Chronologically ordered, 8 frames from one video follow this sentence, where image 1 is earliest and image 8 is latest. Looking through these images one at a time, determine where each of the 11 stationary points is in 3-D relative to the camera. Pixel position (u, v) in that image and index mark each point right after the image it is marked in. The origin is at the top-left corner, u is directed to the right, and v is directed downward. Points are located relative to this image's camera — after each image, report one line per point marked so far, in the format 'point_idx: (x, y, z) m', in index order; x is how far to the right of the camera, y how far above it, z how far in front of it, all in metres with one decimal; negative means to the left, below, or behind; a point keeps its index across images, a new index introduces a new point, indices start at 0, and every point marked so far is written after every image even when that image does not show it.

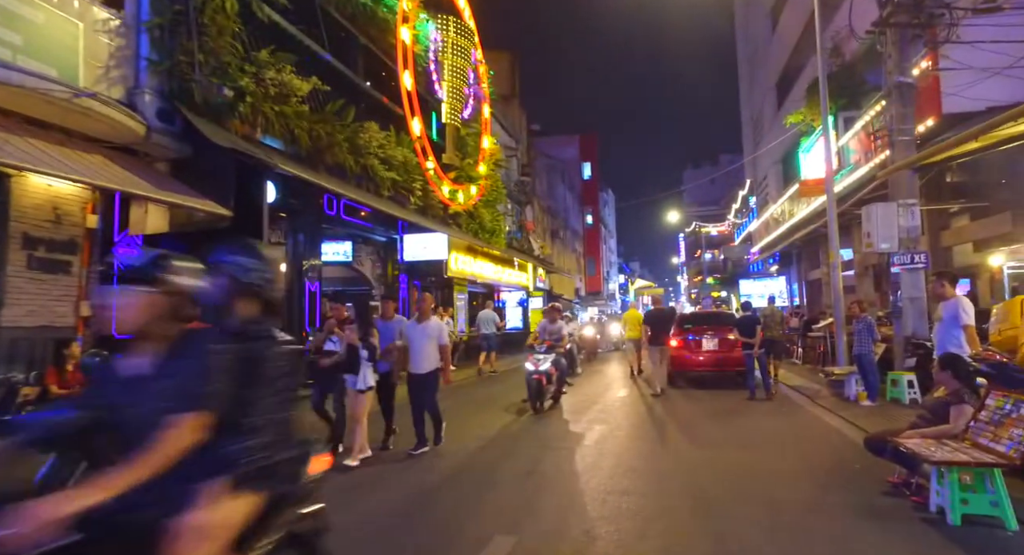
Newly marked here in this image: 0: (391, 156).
0: (-2.7, +2.7, +14.6) m
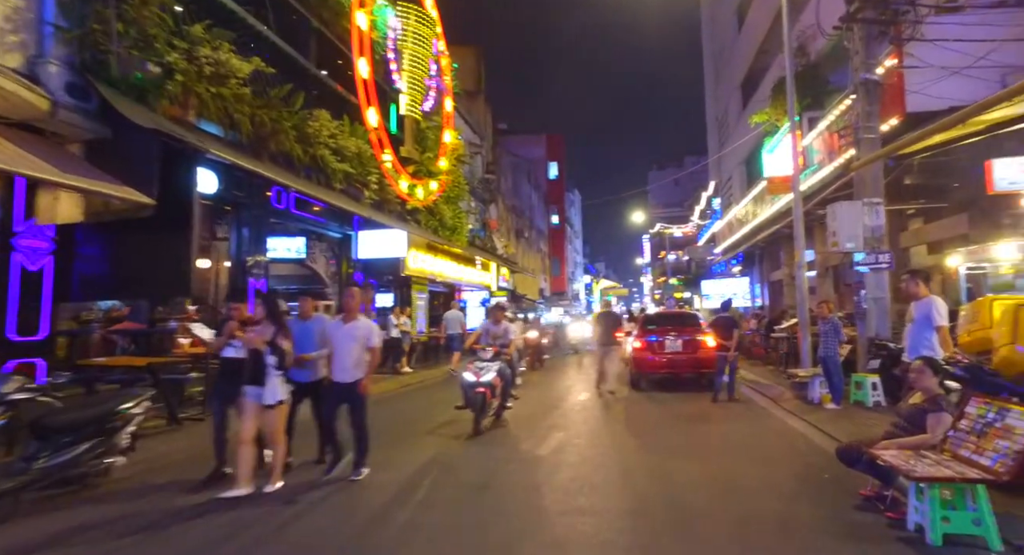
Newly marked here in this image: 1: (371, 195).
0: (-3.6, +2.8, +13.9) m
1: (-3.4, +2.0, +16.1) m
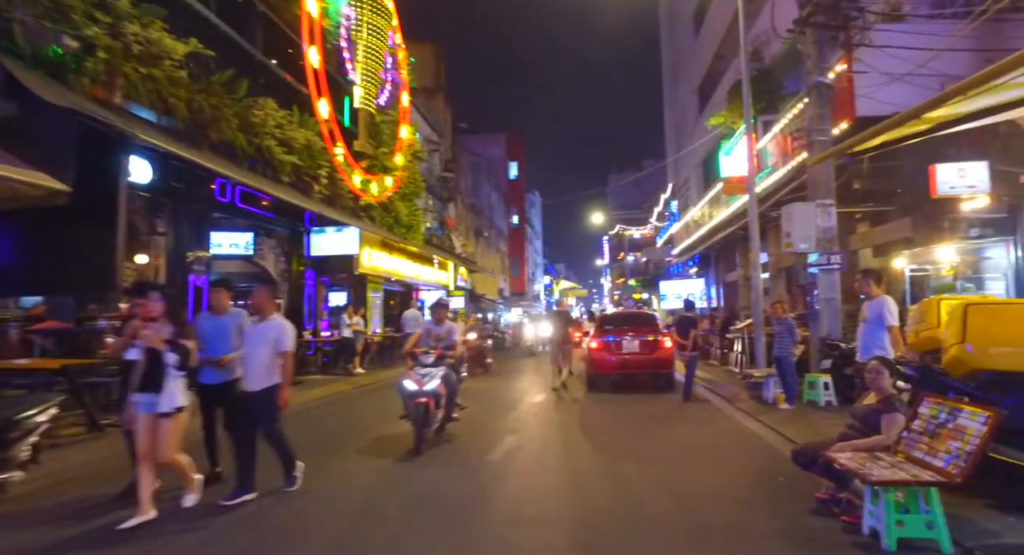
0: (-4.5, +2.8, +13.3) m
1: (-4.5, +2.1, +15.6) m
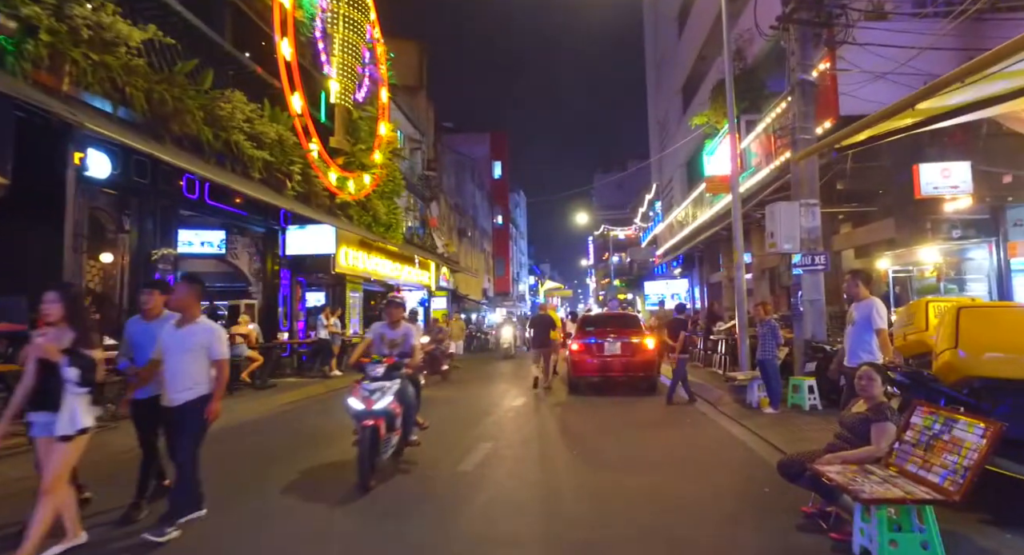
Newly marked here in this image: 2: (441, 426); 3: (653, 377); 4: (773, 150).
0: (-4.9, +2.8, +12.9) m
1: (-5.0, +2.1, +15.1) m
2: (-1.1, -2.3, +10.2) m
3: (+3.2, -2.2, +14.8) m
4: (+7.1, +3.5, +17.9) m
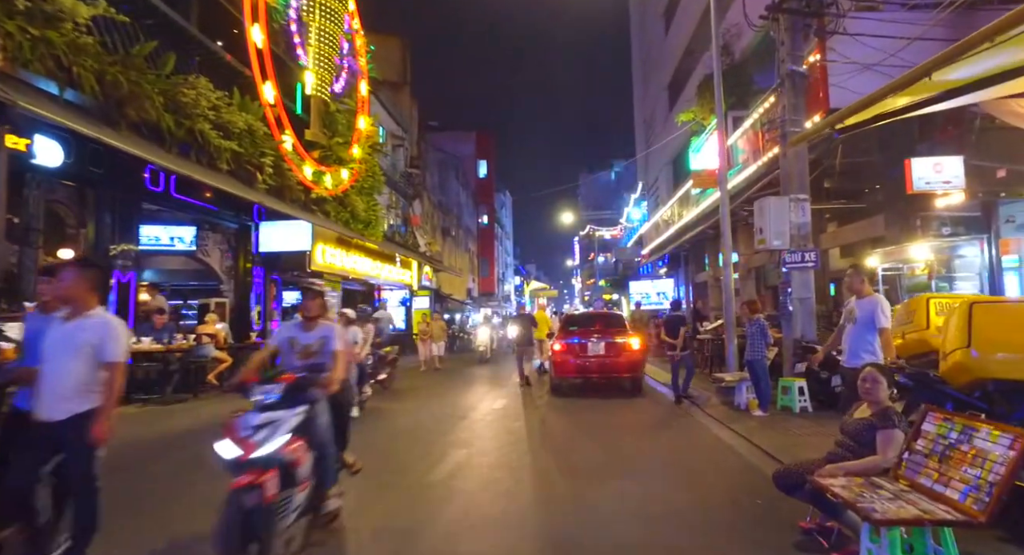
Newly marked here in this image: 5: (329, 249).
0: (-5.2, +2.9, +12.2) m
1: (-5.4, +2.1, +14.5) m
2: (-1.4, -2.3, +9.6) m
3: (+2.7, -2.2, +14.3) m
4: (+6.6, +3.5, +17.5) m
5: (-5.5, +0.9, +19.9) m
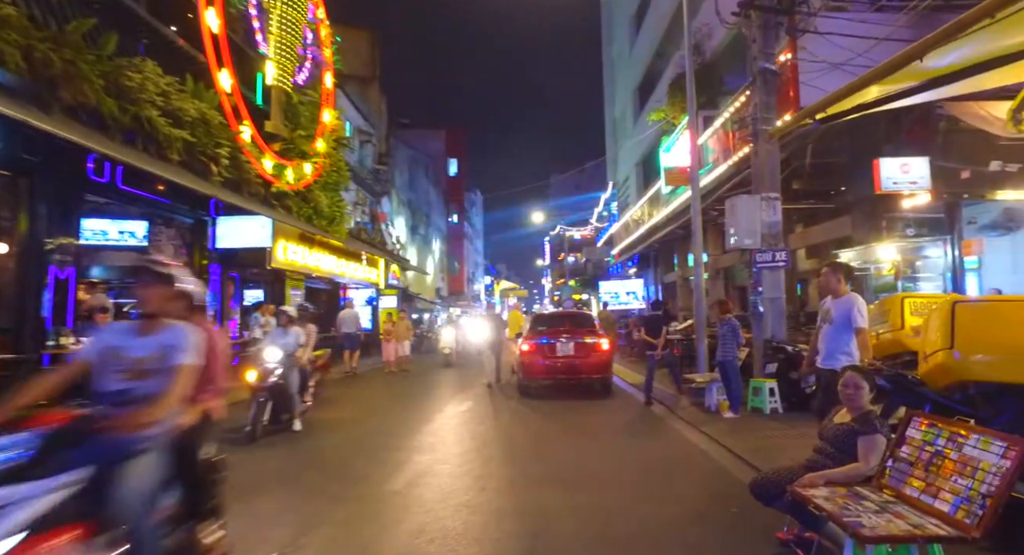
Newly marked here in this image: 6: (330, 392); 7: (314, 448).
0: (-5.8, +3.0, +11.6) m
1: (-6.1, +2.2, +13.8) m
2: (-1.9, -2.2, +9.2) m
3: (+2.0, -2.2, +14.1) m
4: (+5.8, +3.5, +17.4) m
5: (-6.5, +0.9, +19.2) m
6: (-4.1, -2.7, +15.2) m
7: (-2.6, -2.3, +8.6) m
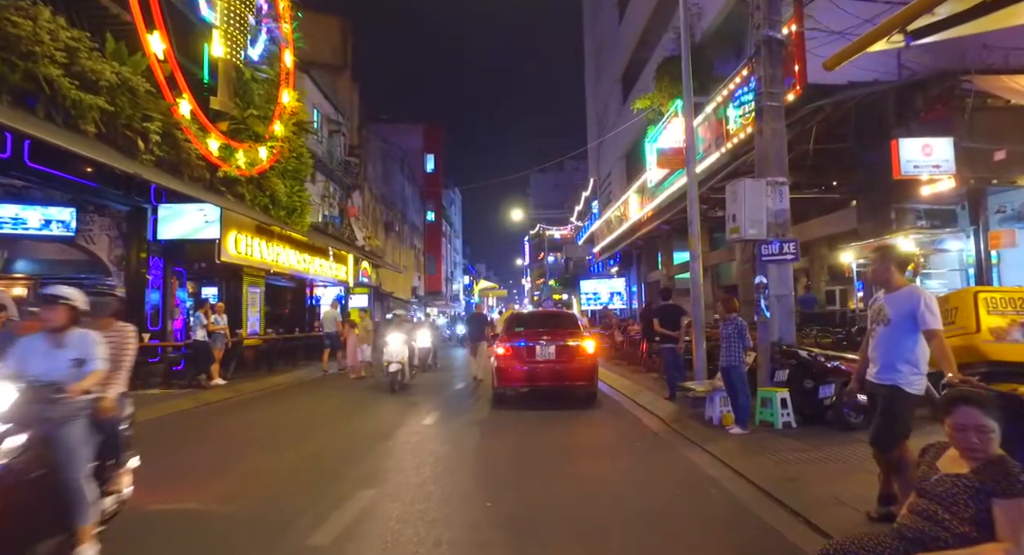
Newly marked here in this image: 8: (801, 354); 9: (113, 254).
0: (-6.2, +3.1, +9.9) m
1: (-6.5, +2.3, +12.1) m
2: (-2.3, -2.1, +7.6) m
3: (+1.5, -2.1, +12.6) m
4: (+5.2, +3.6, +16.1) m
5: (-7.1, +1.0, +17.4) m
6: (-4.7, -2.6, +13.5) m
7: (-2.9, -2.2, +6.9) m
8: (+4.0, -1.1, +9.2) m
9: (-9.2, +0.6, +15.2) m
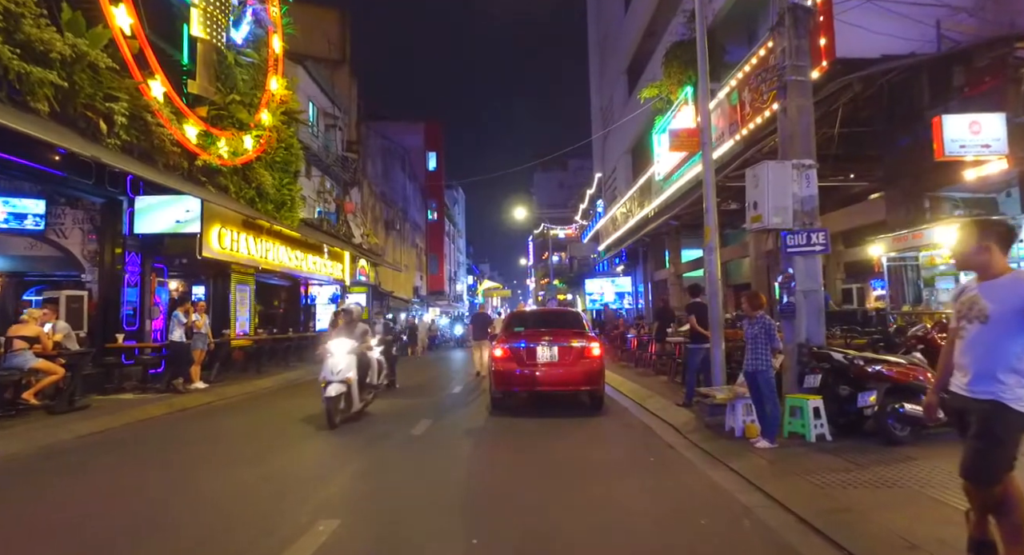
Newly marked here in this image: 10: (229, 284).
0: (-6.3, +3.2, +8.9) m
1: (-6.6, +2.4, +11.1) m
2: (-2.3, -2.0, +6.6) m
3: (+1.5, -2.0, +11.5) m
4: (+5.2, +3.7, +15.0) m
5: (-7.1, +1.1, +16.5) m
6: (-4.7, -2.5, +12.5) m
7: (-3.0, -2.1, +5.9) m
8: (+4.0, -1.0, +8.2) m
9: (-9.2, +0.6, +14.2) m
10: (-8.5, -0.2, +19.7) m
